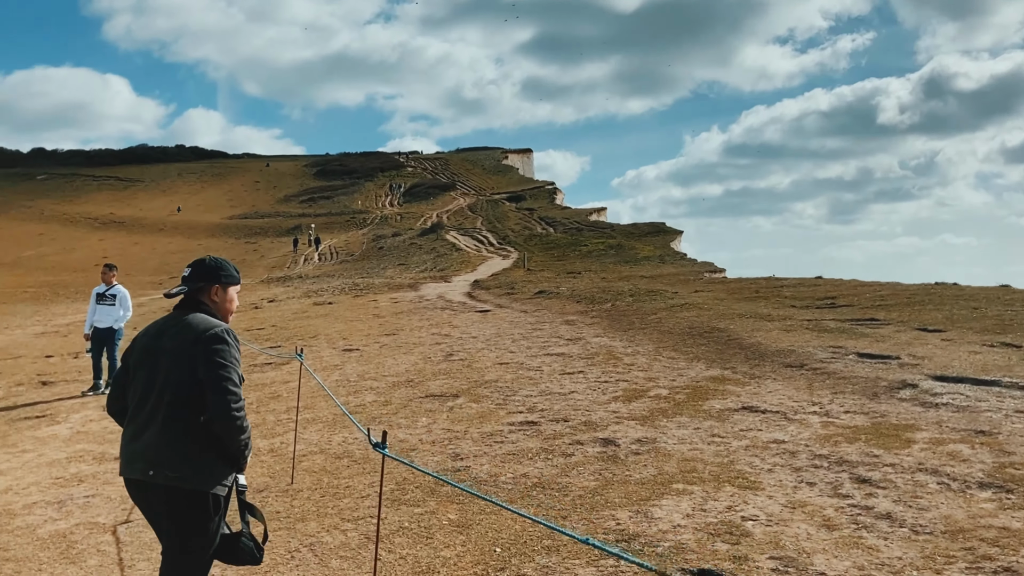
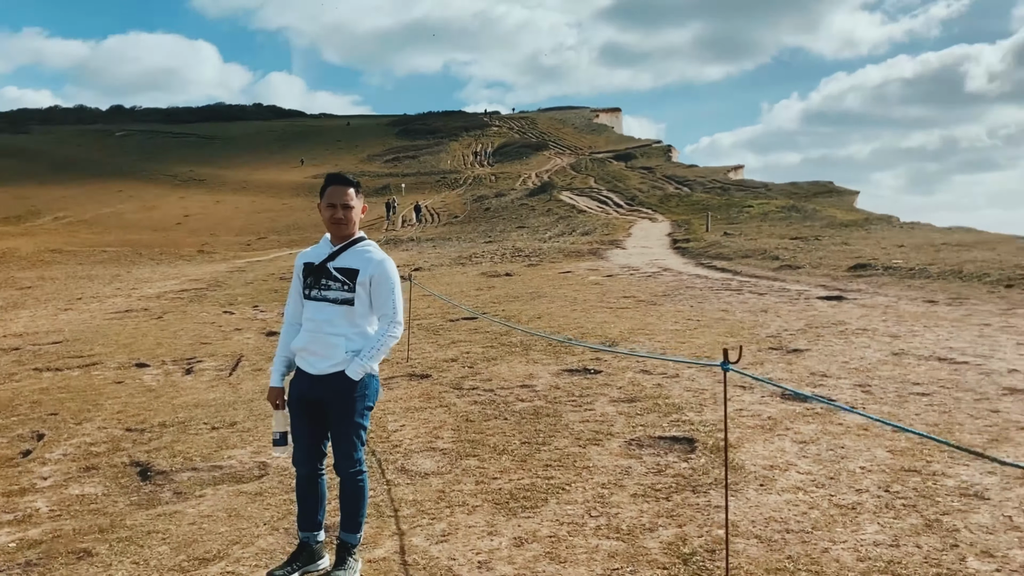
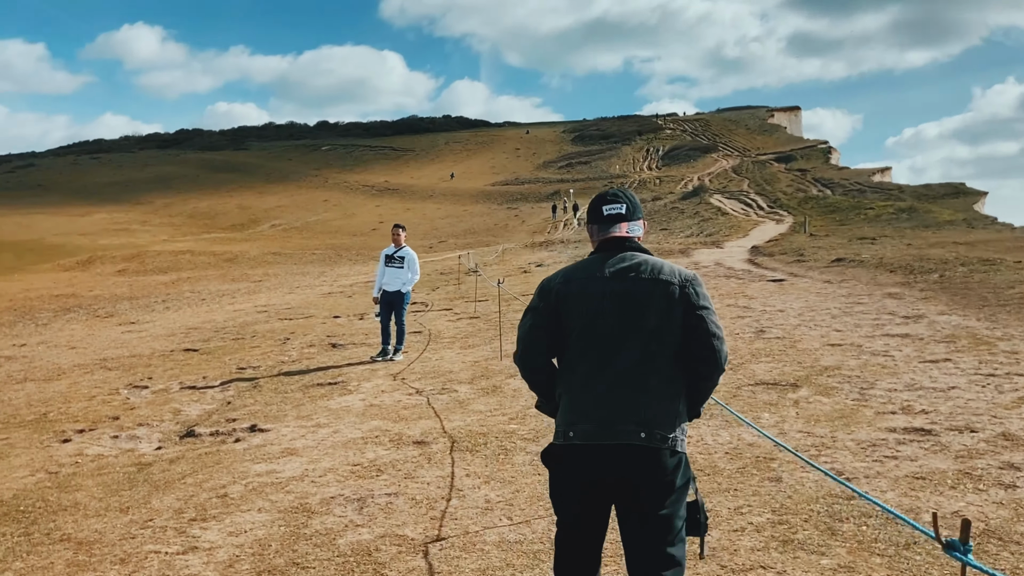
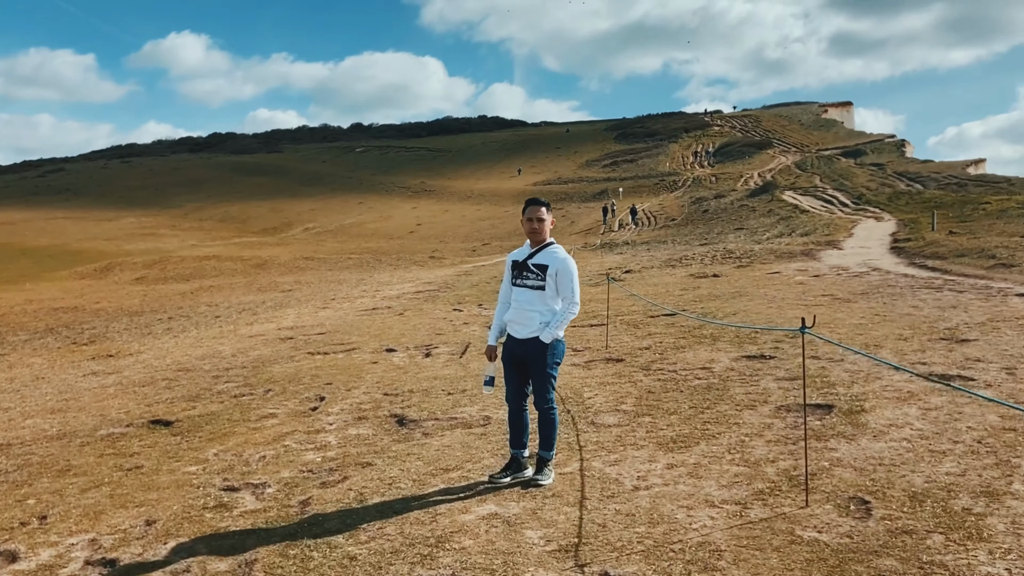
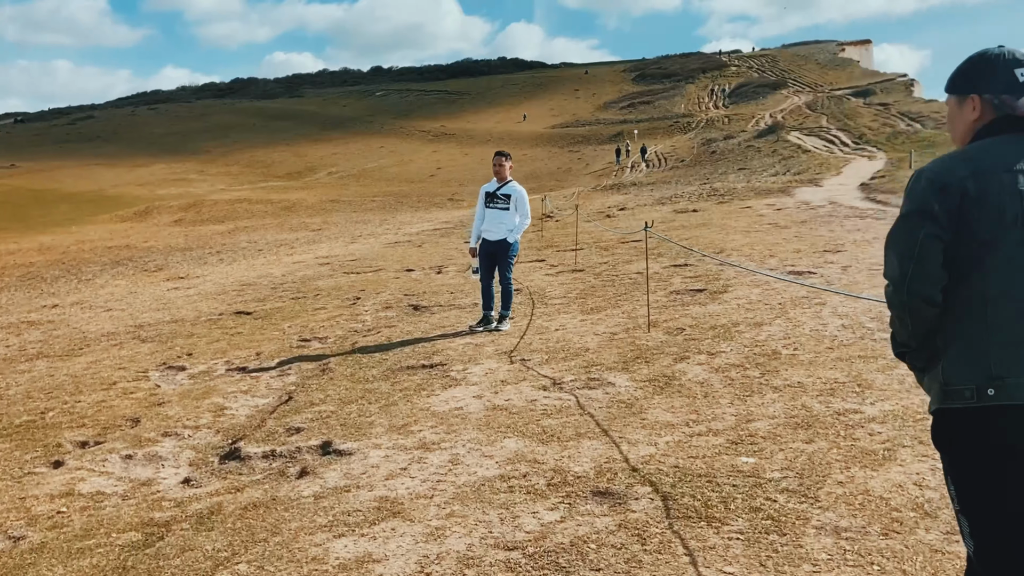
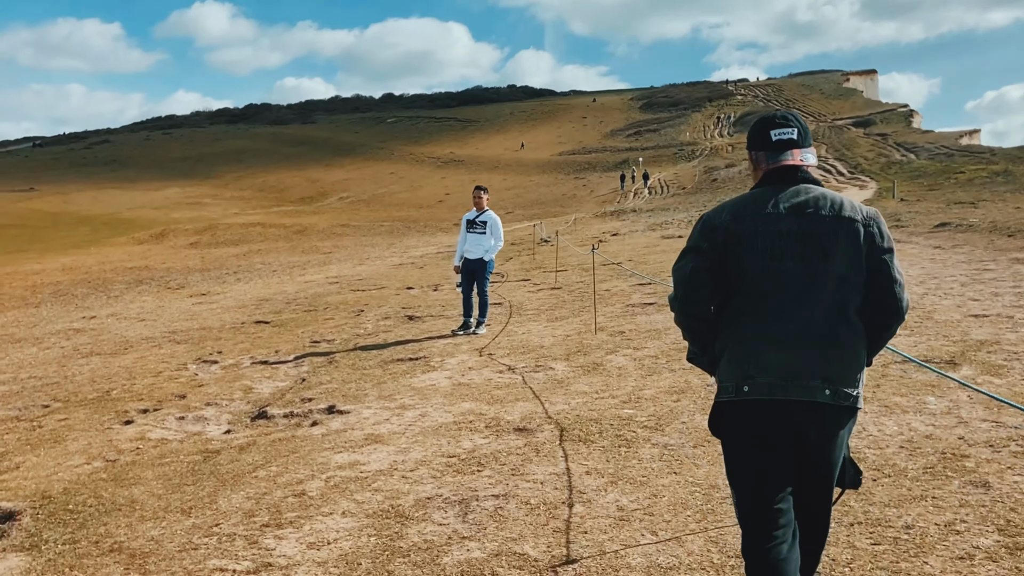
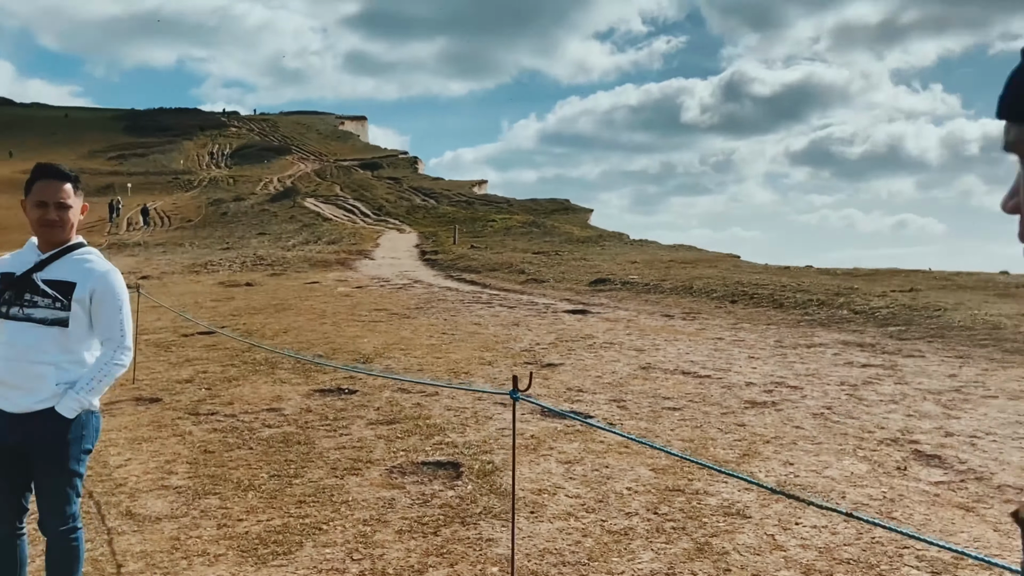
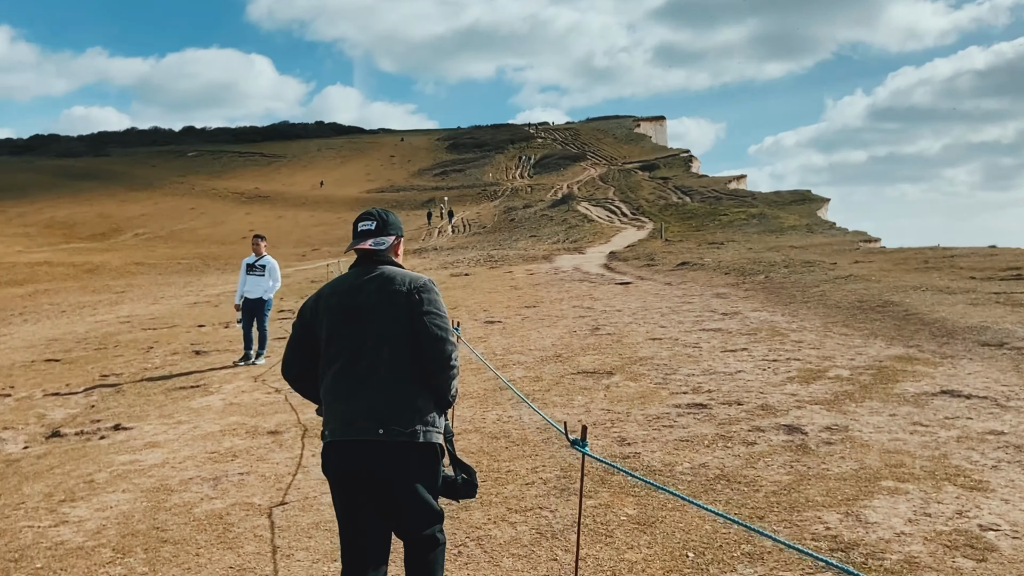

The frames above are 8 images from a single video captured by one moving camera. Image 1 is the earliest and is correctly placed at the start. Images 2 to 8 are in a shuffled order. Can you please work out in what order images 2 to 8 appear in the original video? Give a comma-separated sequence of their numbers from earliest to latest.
8, 3, 6, 5, 4, 2, 7
